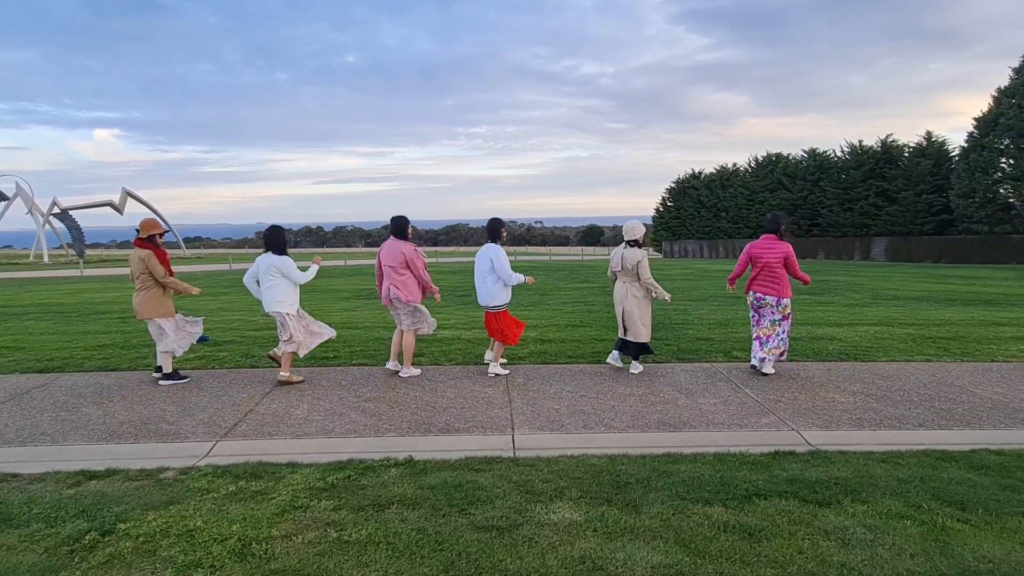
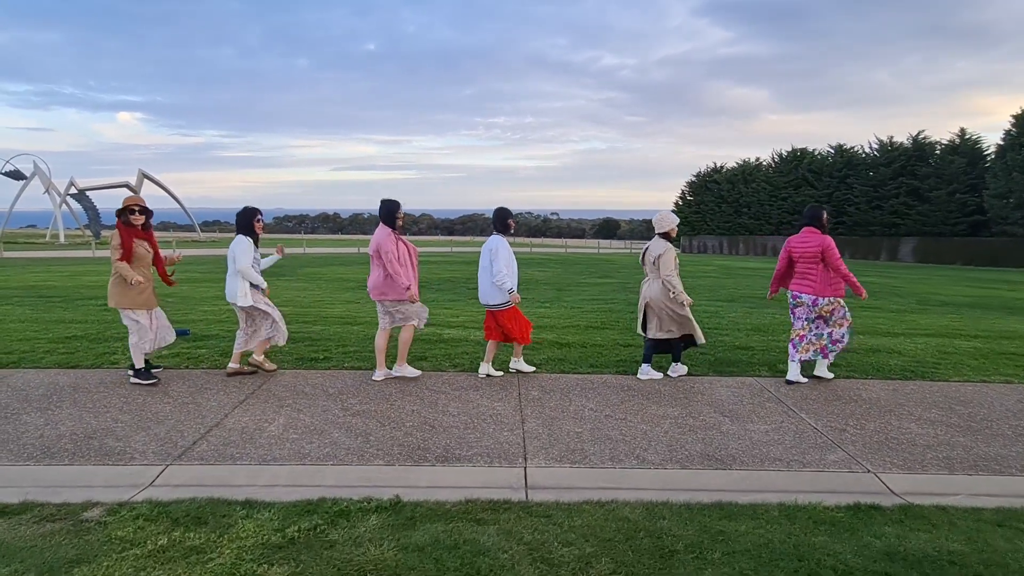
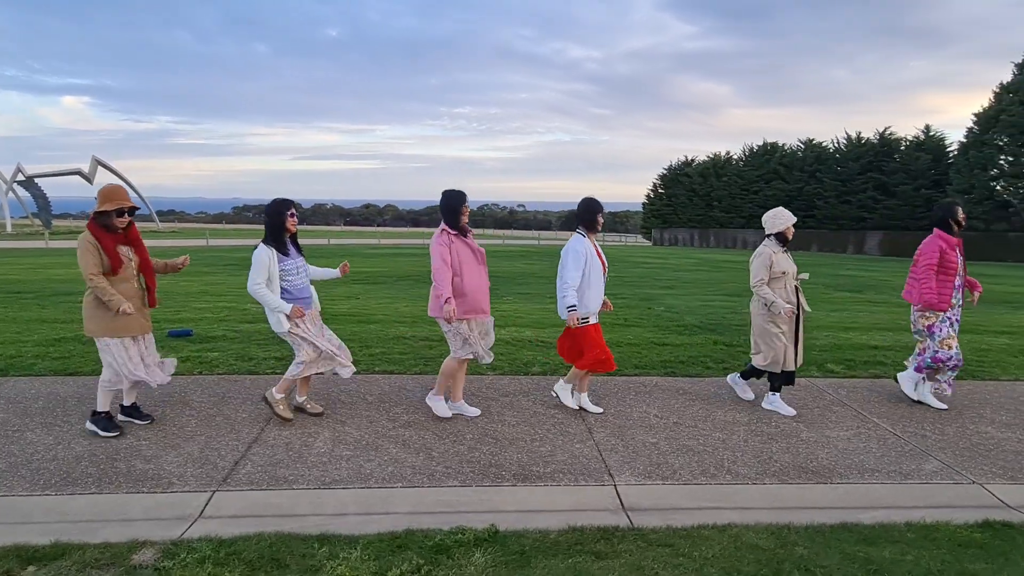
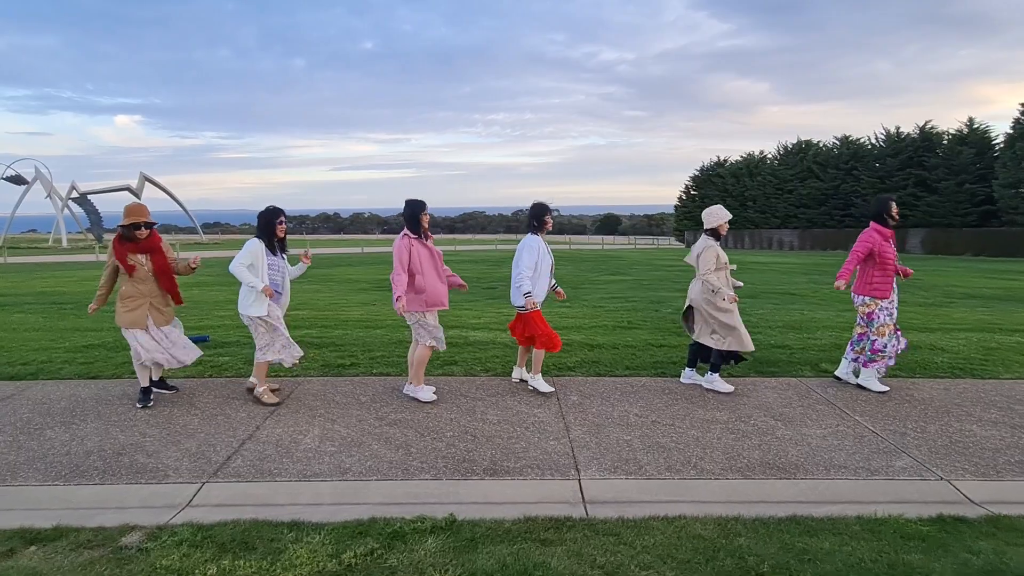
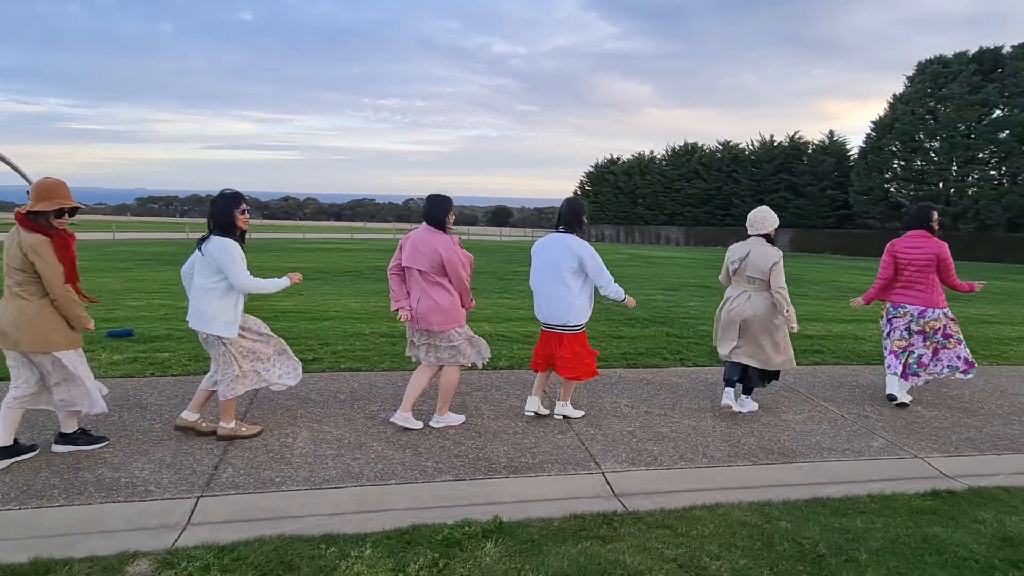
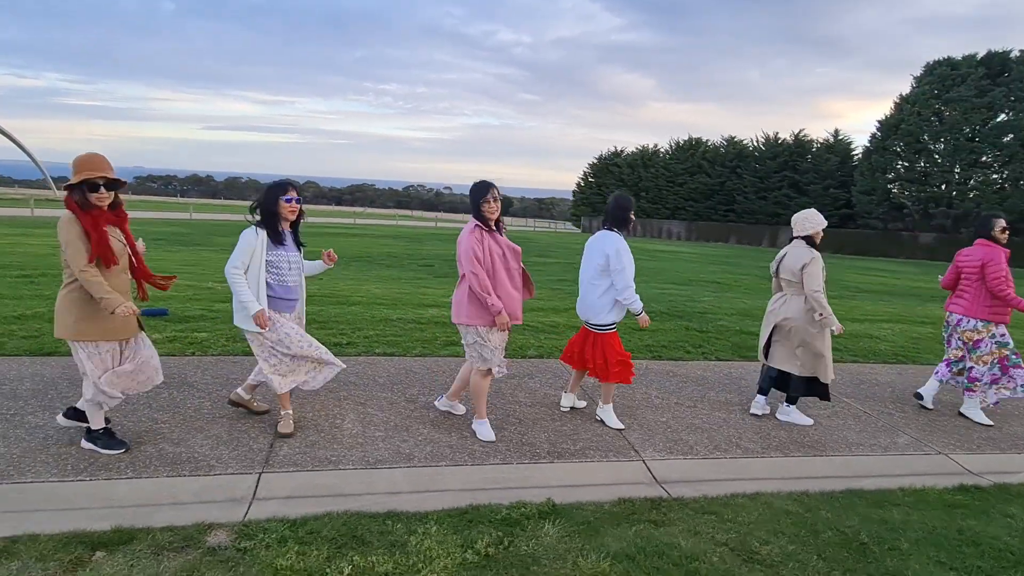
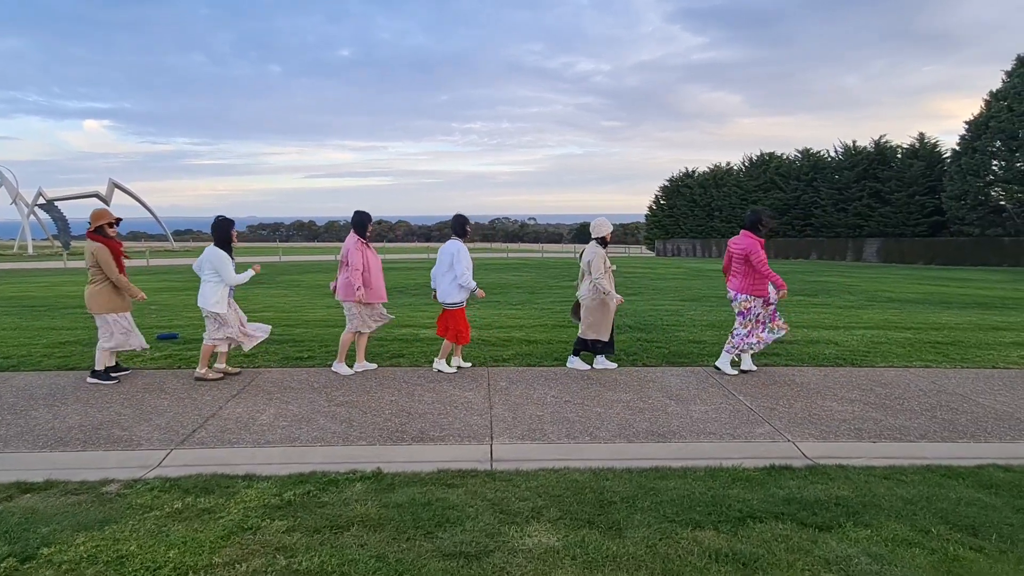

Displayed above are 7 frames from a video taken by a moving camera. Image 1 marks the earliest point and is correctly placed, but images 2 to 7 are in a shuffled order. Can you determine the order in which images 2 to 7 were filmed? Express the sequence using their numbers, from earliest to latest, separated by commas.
7, 2, 4, 3, 5, 6
